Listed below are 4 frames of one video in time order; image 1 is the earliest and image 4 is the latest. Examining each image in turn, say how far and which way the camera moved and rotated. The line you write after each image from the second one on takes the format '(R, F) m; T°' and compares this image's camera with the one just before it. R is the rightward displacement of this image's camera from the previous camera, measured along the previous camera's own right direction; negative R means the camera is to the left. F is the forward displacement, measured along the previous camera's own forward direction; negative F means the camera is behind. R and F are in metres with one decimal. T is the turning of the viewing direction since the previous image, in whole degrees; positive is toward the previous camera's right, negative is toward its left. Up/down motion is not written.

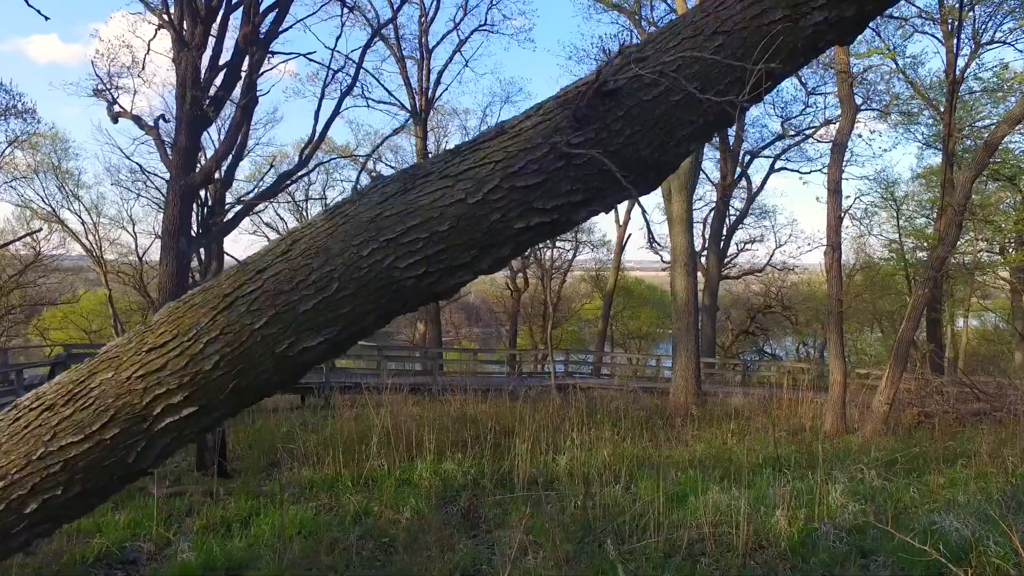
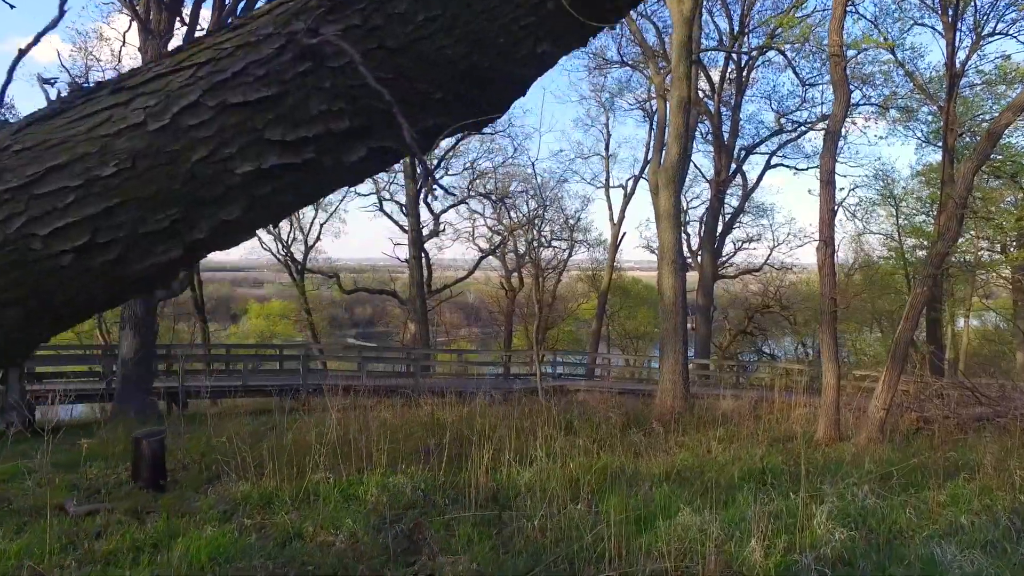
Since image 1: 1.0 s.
(+0.3, +0.5) m; 0°
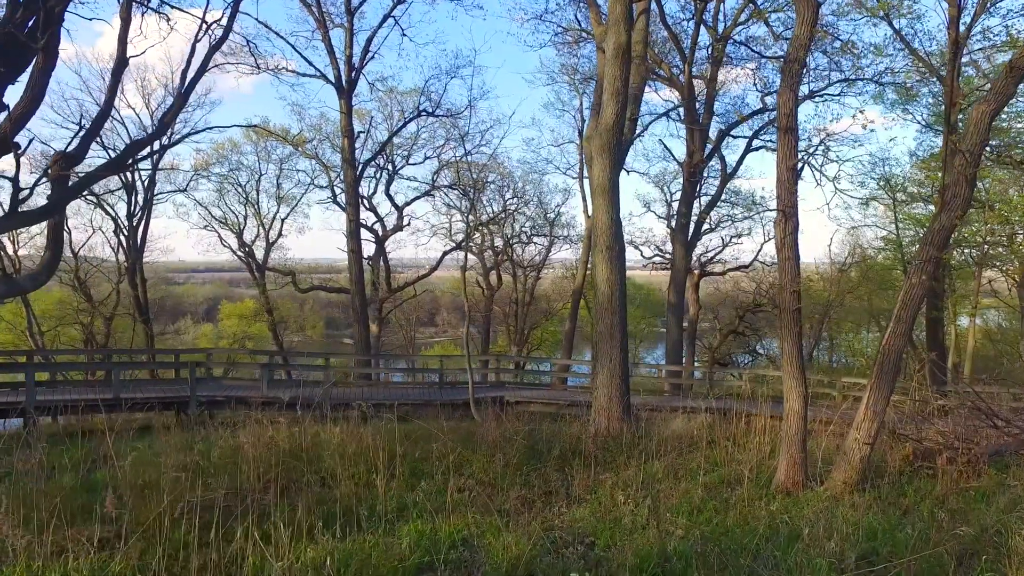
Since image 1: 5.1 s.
(+1.2, +2.0) m; 0°
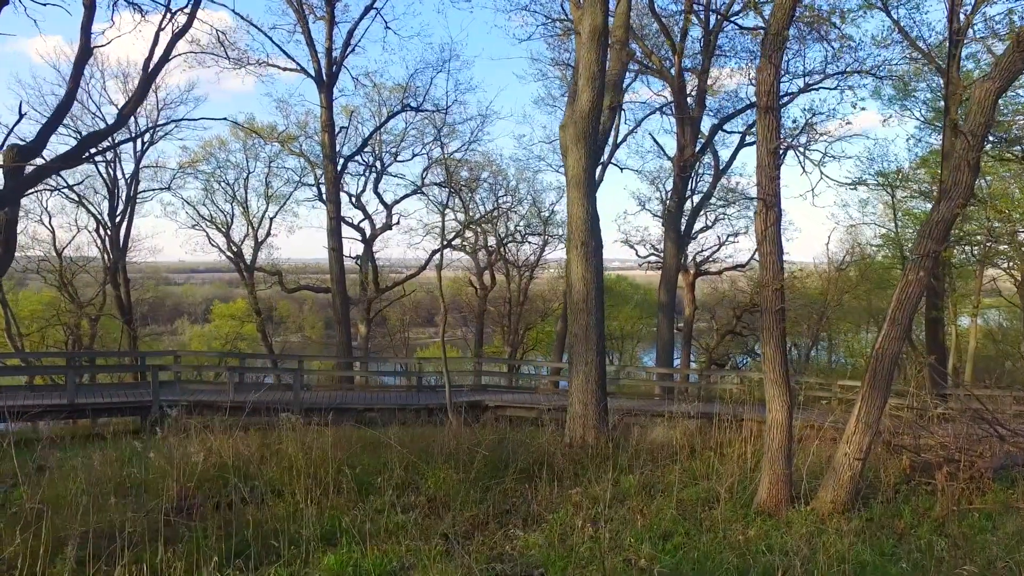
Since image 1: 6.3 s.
(+0.3, +0.5) m; 0°
